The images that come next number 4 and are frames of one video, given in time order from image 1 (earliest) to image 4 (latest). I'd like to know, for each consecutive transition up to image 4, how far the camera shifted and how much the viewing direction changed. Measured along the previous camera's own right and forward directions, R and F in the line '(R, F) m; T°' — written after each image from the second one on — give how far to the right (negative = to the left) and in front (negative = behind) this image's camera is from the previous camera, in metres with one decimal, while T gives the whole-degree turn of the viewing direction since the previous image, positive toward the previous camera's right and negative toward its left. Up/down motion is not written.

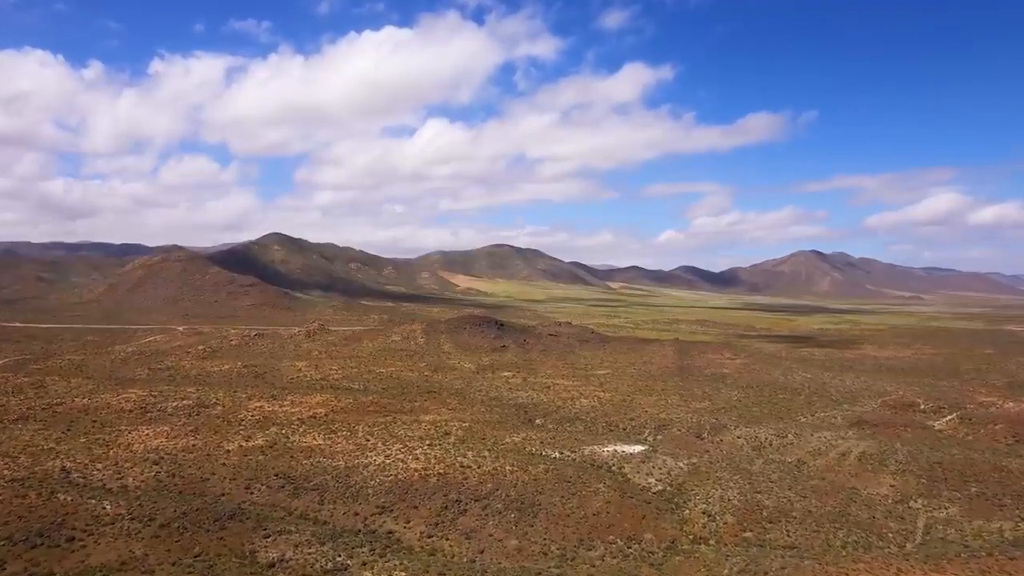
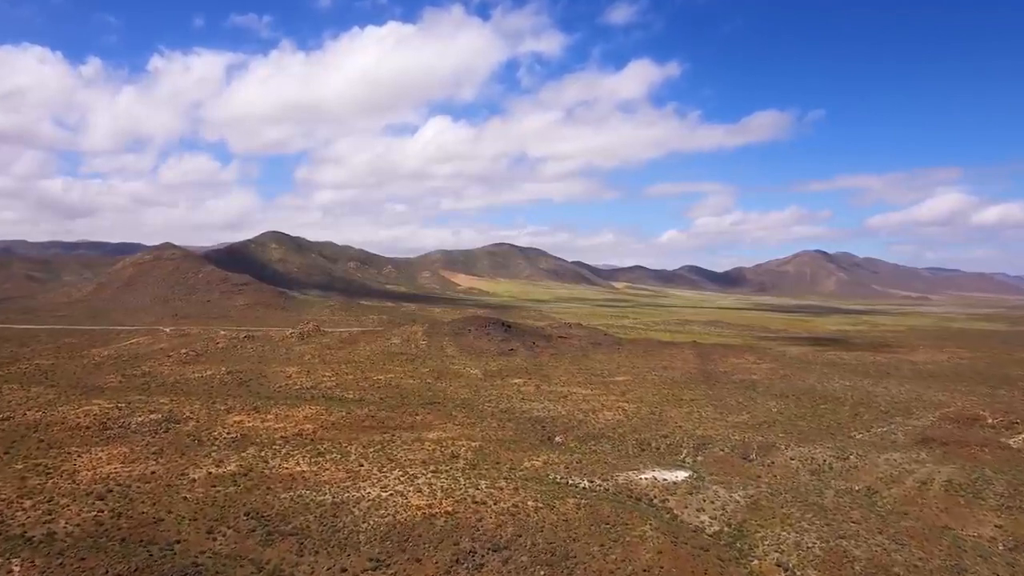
(-0.9, +5.2) m; 0°
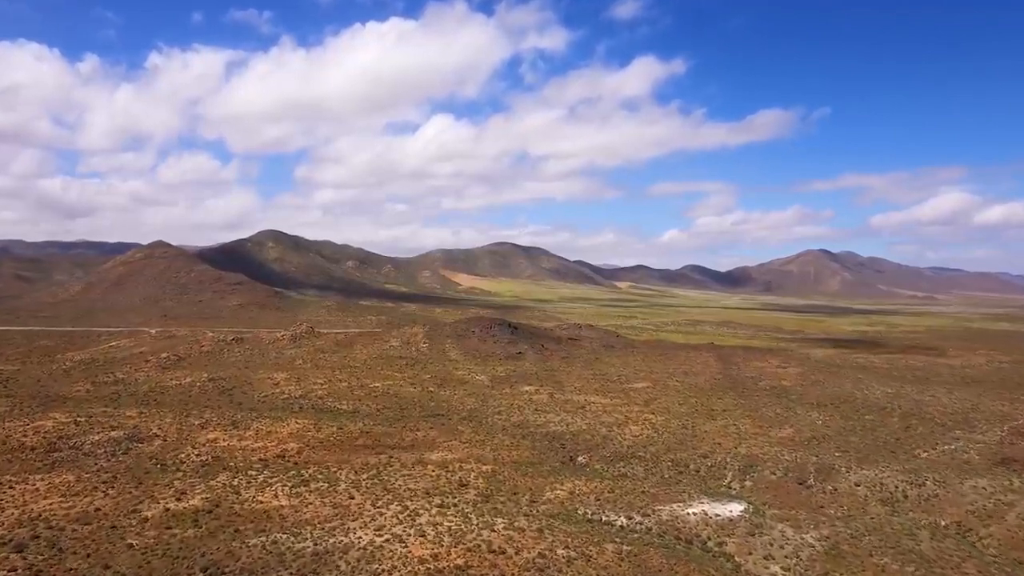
(-0.8, +4.8) m; 0°
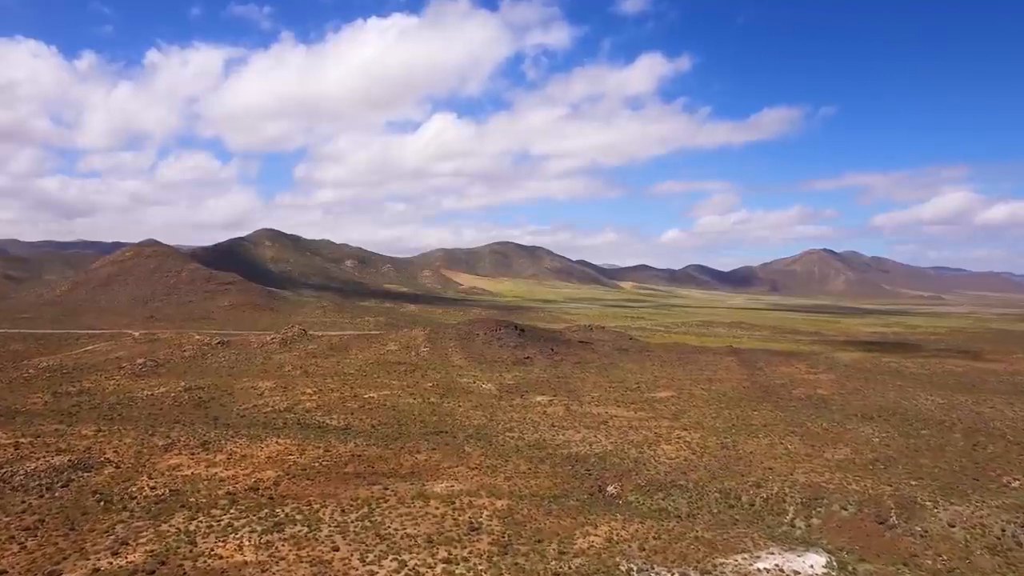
(-0.7, +4.9) m; 0°
